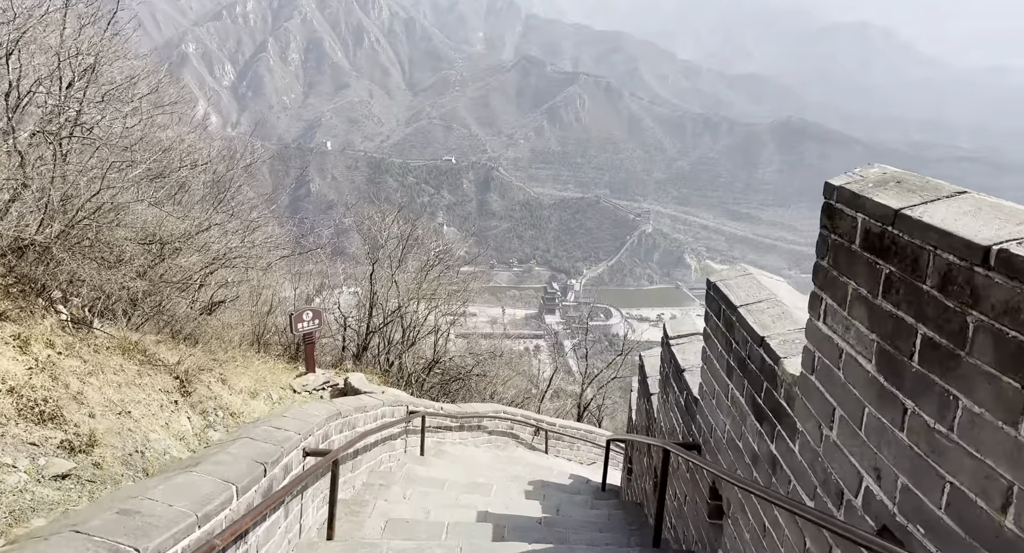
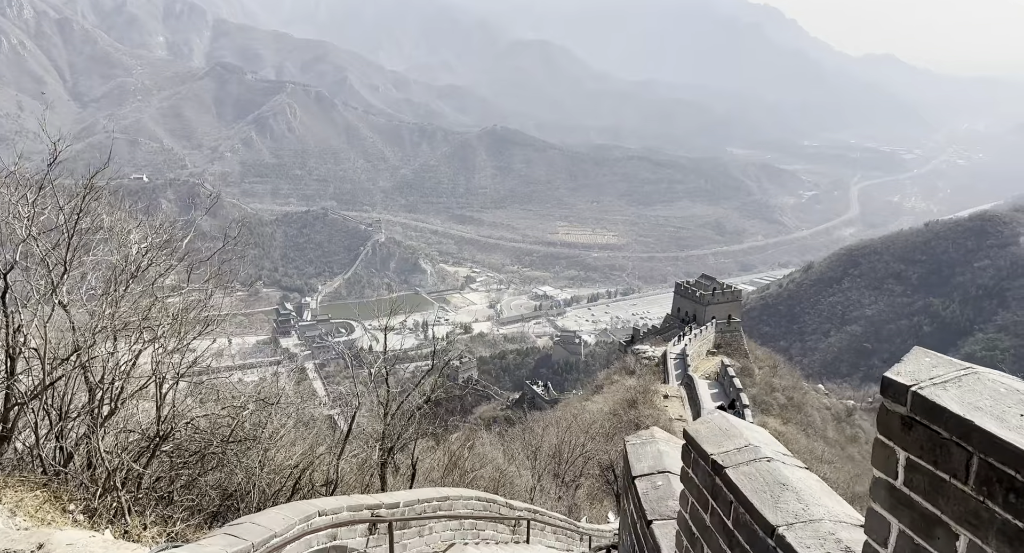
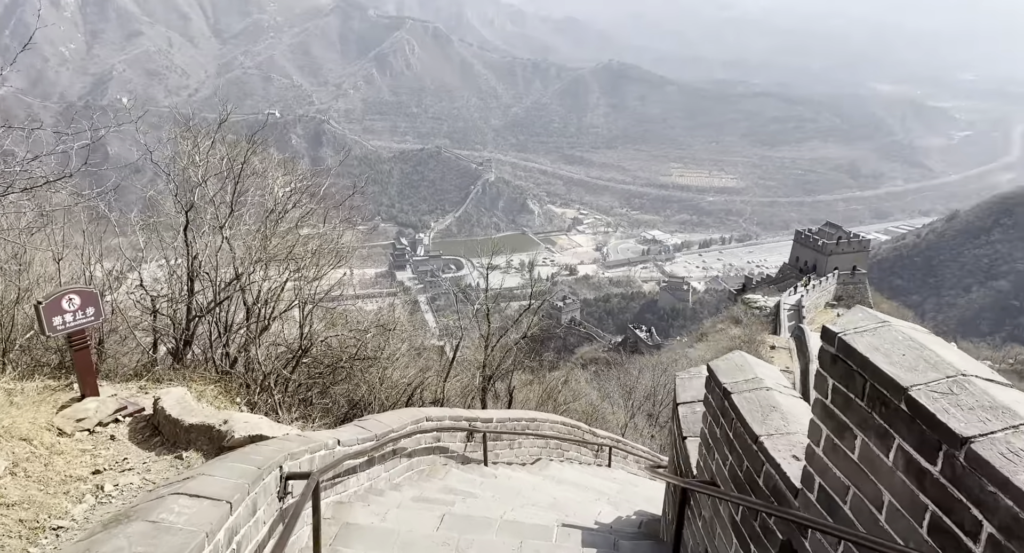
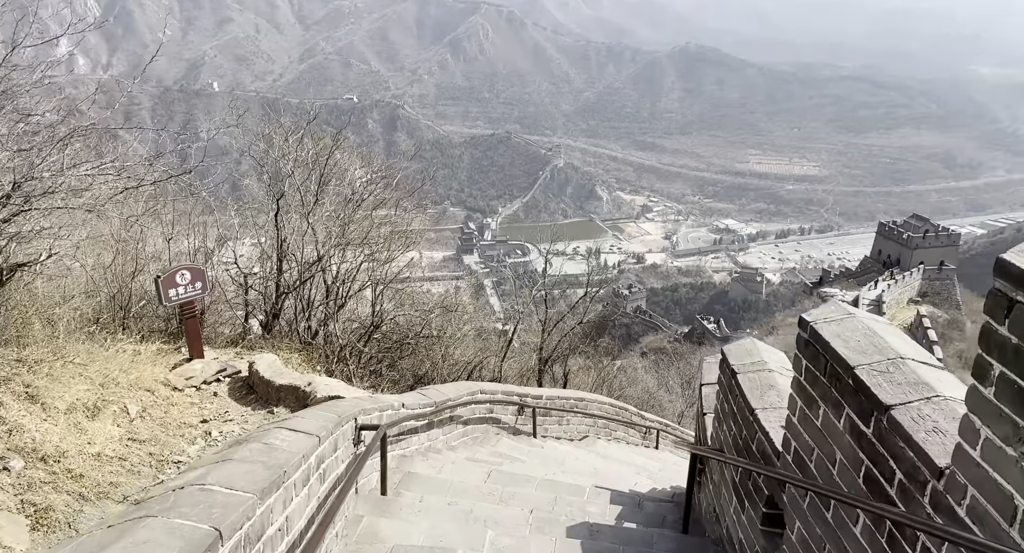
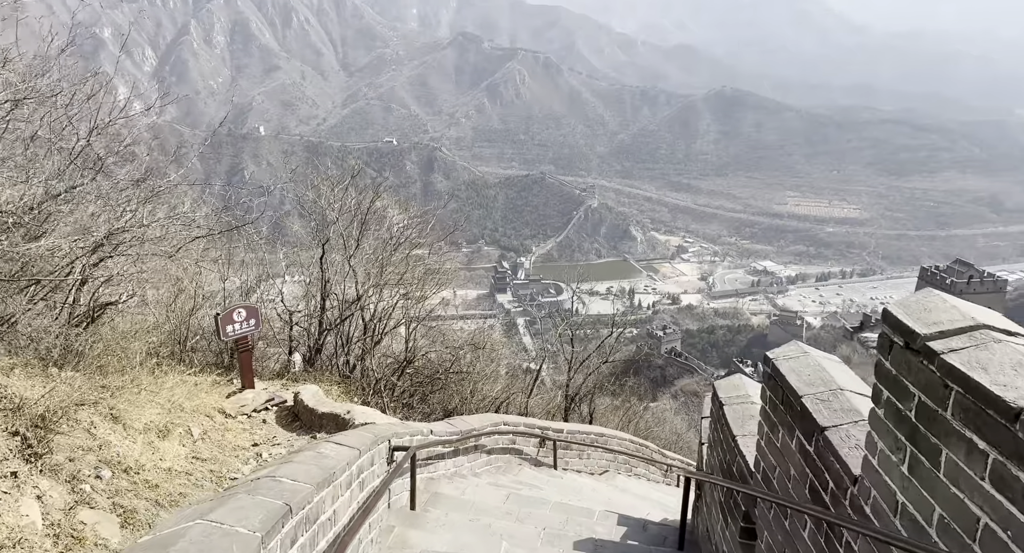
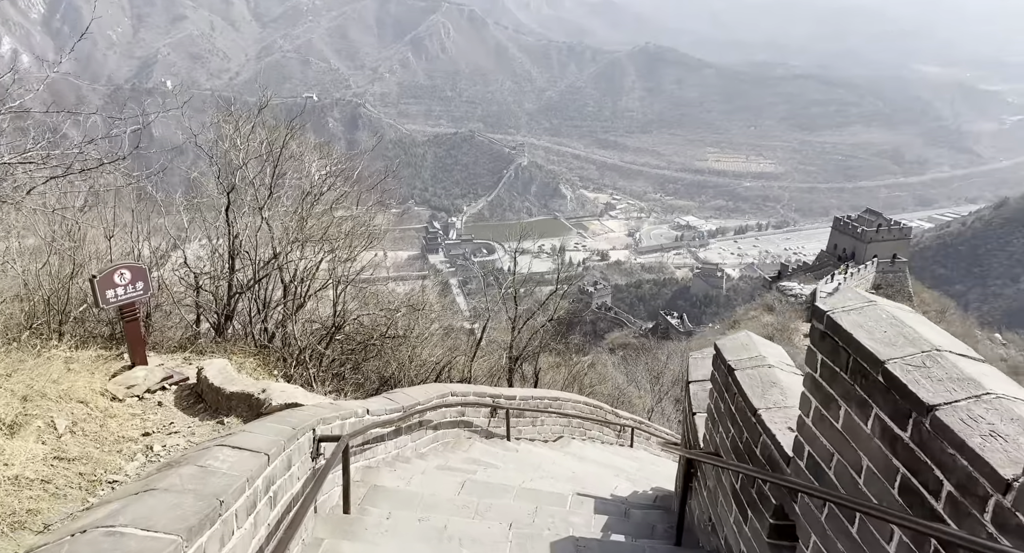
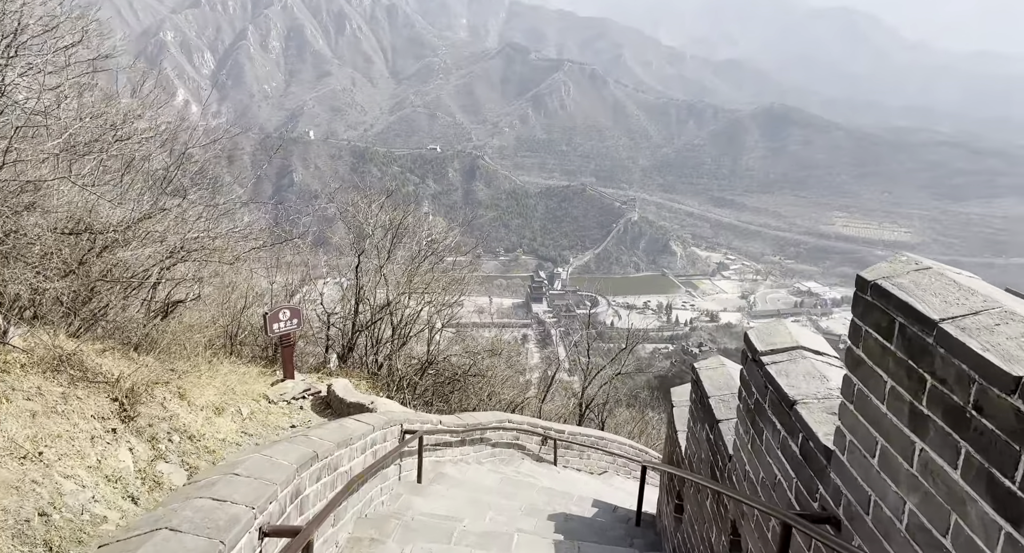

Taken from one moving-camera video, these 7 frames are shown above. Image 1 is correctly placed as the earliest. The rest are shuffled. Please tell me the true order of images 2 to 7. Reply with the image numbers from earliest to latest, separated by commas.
7, 5, 4, 6, 3, 2
